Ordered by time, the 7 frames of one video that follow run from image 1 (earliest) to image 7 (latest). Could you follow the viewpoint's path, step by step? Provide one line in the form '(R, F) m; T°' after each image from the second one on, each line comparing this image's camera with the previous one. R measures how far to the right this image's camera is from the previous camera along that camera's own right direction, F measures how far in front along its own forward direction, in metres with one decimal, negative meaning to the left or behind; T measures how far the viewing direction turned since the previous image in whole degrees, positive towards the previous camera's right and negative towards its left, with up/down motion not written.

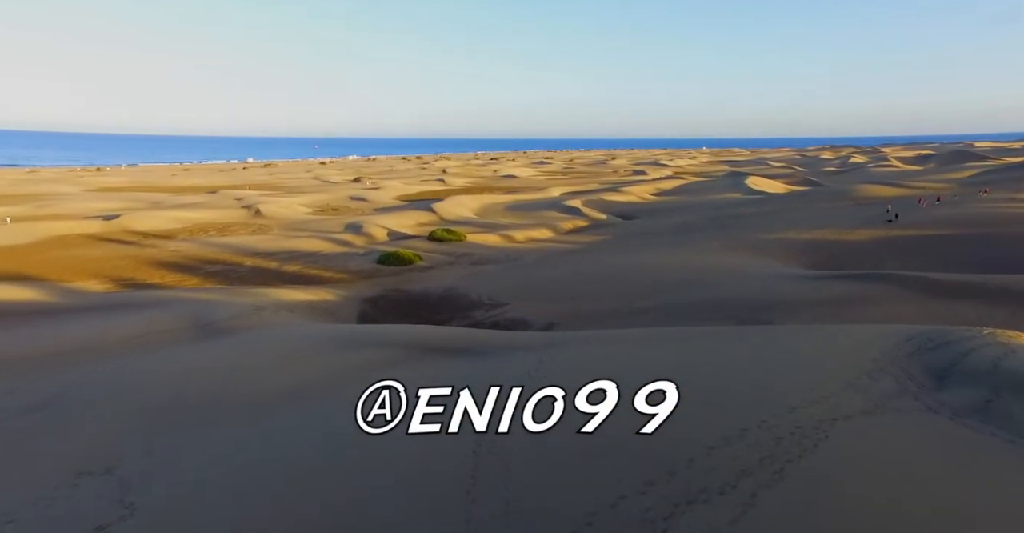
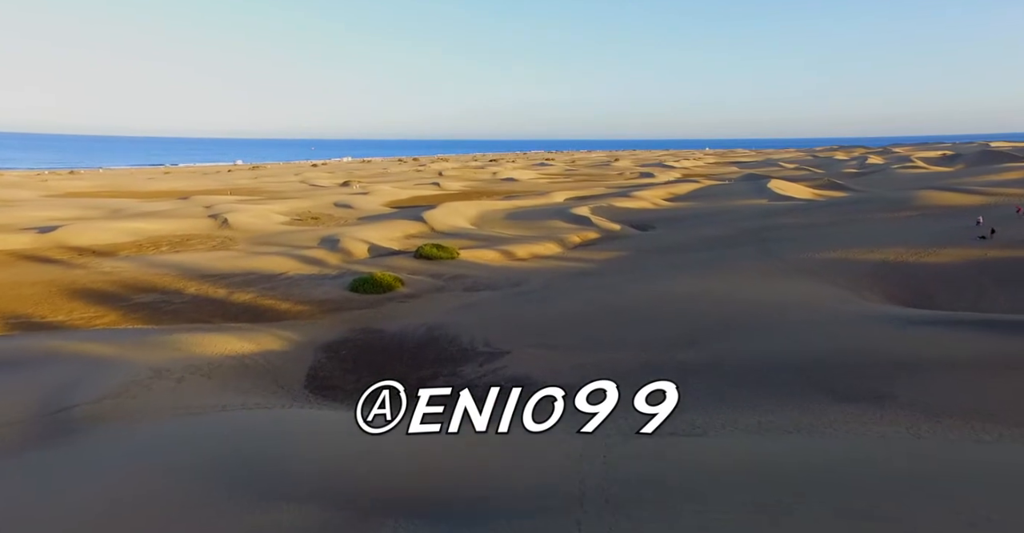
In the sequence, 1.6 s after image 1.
(0.0, +3.7) m; 0°
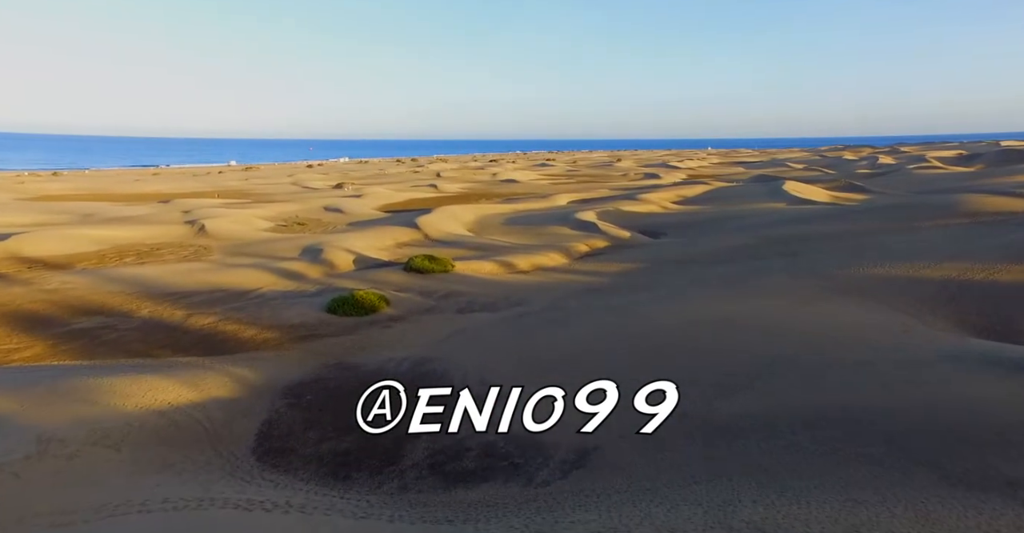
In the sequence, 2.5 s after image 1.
(0.0, +2.2) m; 0°
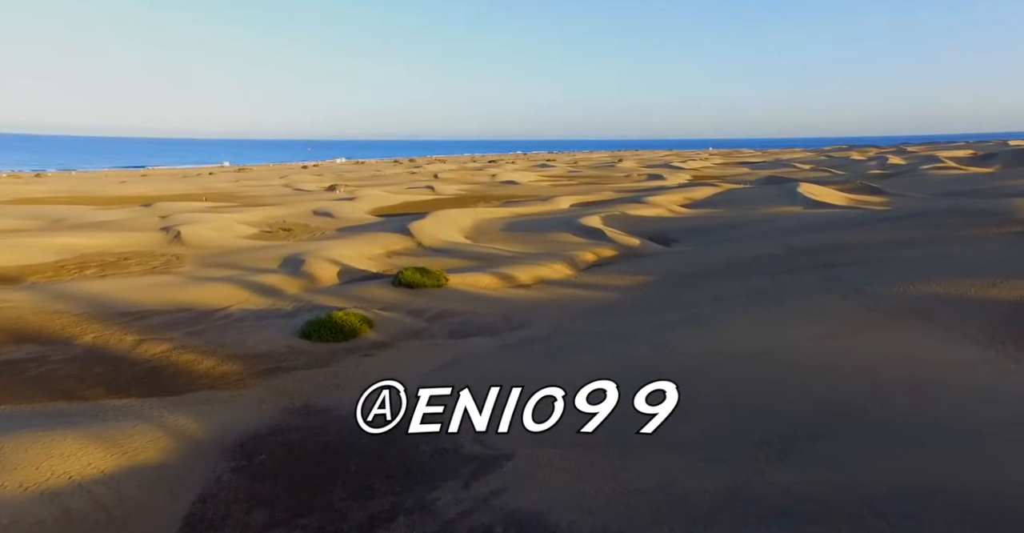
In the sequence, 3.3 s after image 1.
(0.0, +1.9) m; 0°
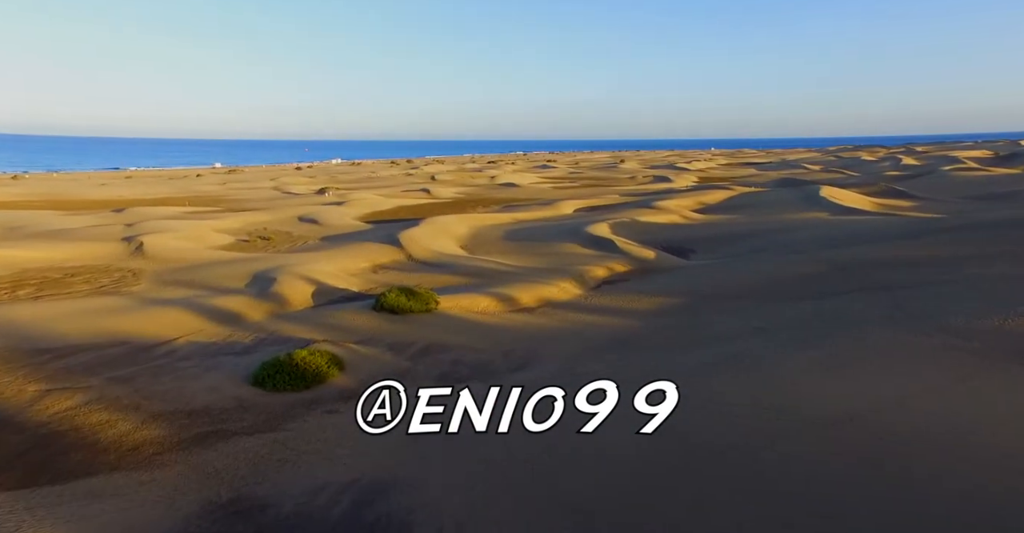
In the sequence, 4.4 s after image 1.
(0.0, +2.5) m; 0°
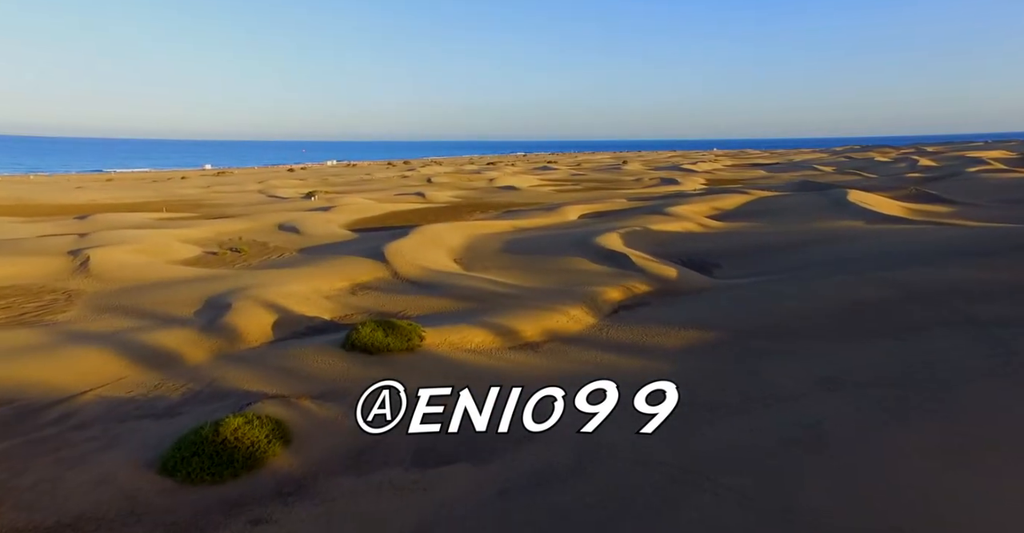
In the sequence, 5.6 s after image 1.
(0.0, +2.7) m; 0°
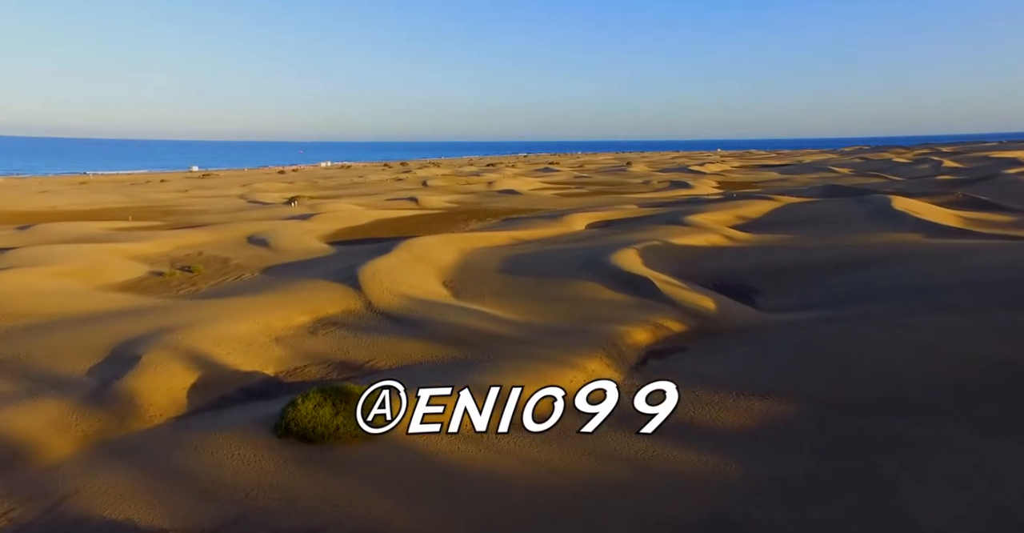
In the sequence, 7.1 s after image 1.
(0.0, +3.5) m; 0°
